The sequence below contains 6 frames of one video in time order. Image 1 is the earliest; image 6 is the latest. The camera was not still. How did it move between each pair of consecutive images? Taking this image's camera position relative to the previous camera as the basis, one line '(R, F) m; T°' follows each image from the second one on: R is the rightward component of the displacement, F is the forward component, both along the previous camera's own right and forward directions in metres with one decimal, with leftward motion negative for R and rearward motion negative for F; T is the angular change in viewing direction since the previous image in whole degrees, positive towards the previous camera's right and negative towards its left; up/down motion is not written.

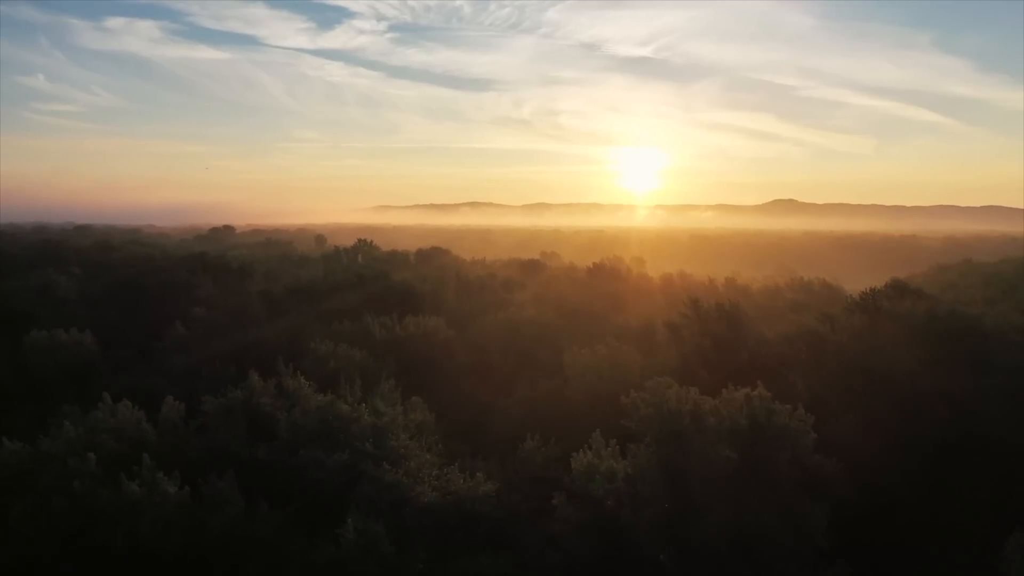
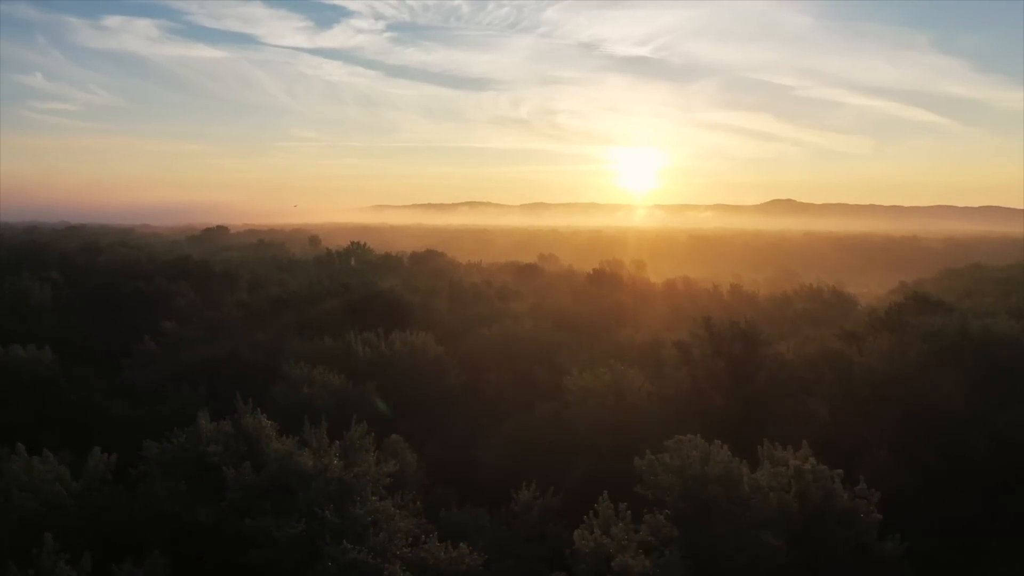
(+0.1, +1.3) m; 0°
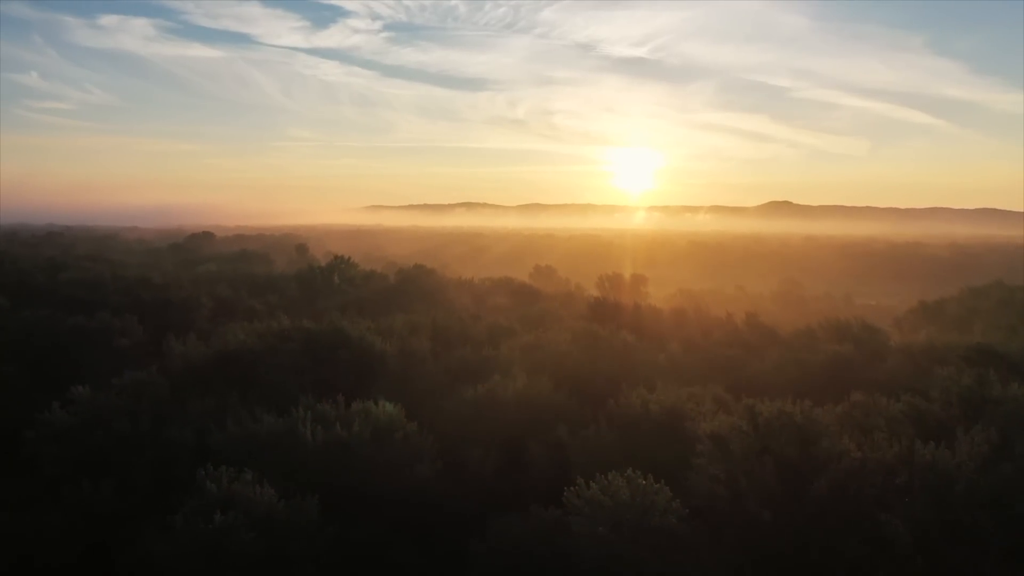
(+0.1, +2.9) m; 0°
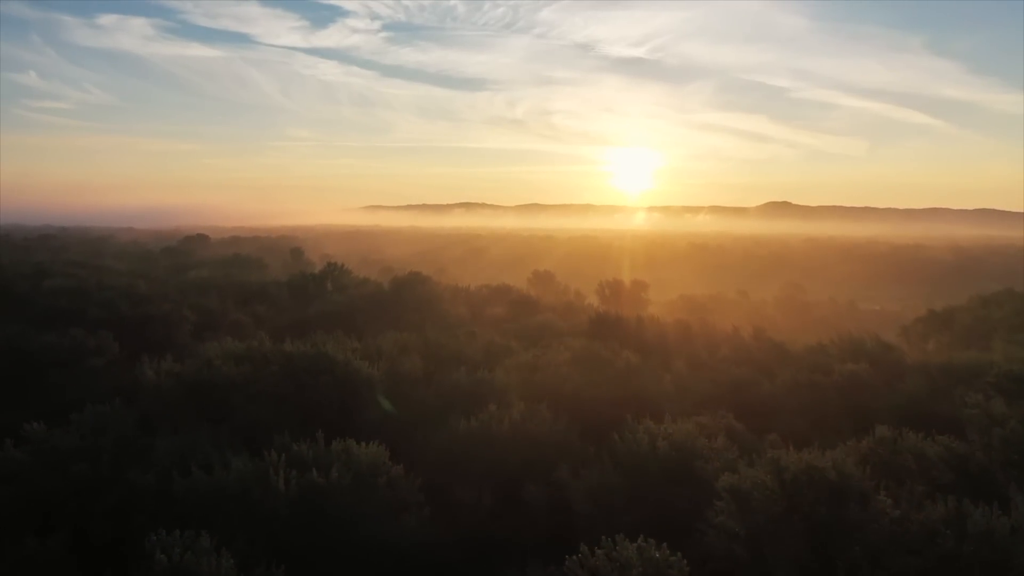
(0.0, +1.1) m; 0°
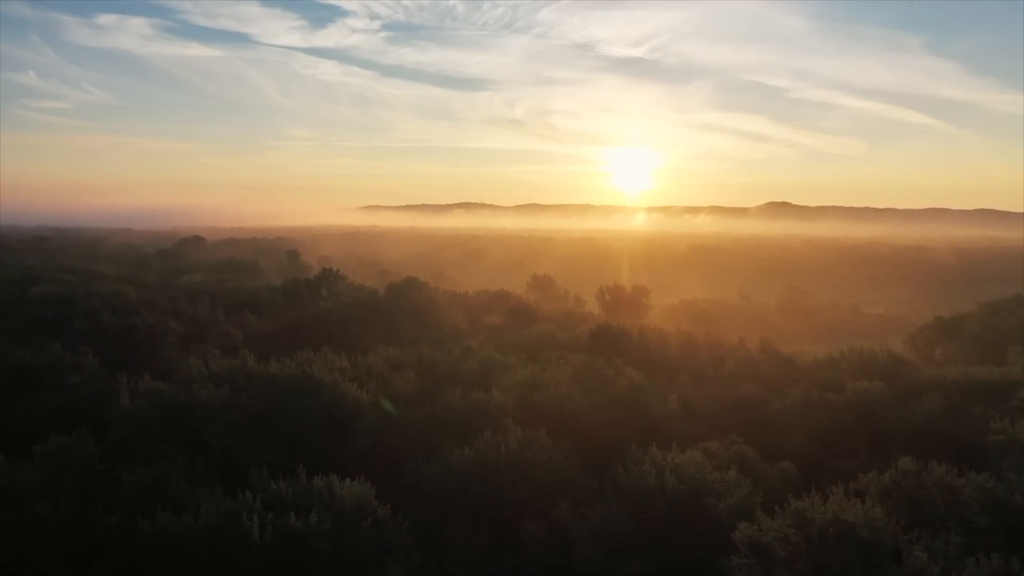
(0.0, +0.9) m; 0°
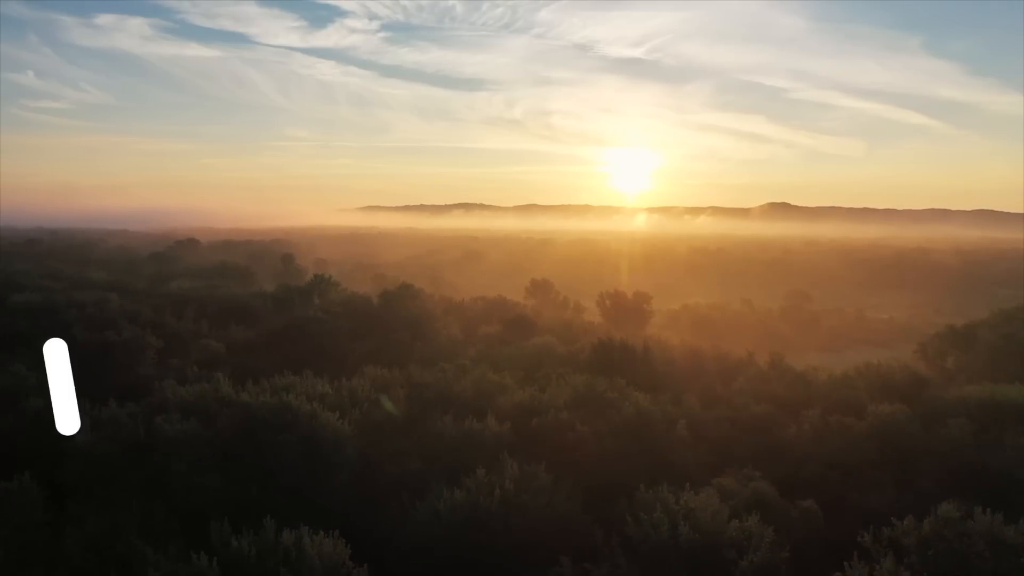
(+0.1, +1.3) m; 0°
